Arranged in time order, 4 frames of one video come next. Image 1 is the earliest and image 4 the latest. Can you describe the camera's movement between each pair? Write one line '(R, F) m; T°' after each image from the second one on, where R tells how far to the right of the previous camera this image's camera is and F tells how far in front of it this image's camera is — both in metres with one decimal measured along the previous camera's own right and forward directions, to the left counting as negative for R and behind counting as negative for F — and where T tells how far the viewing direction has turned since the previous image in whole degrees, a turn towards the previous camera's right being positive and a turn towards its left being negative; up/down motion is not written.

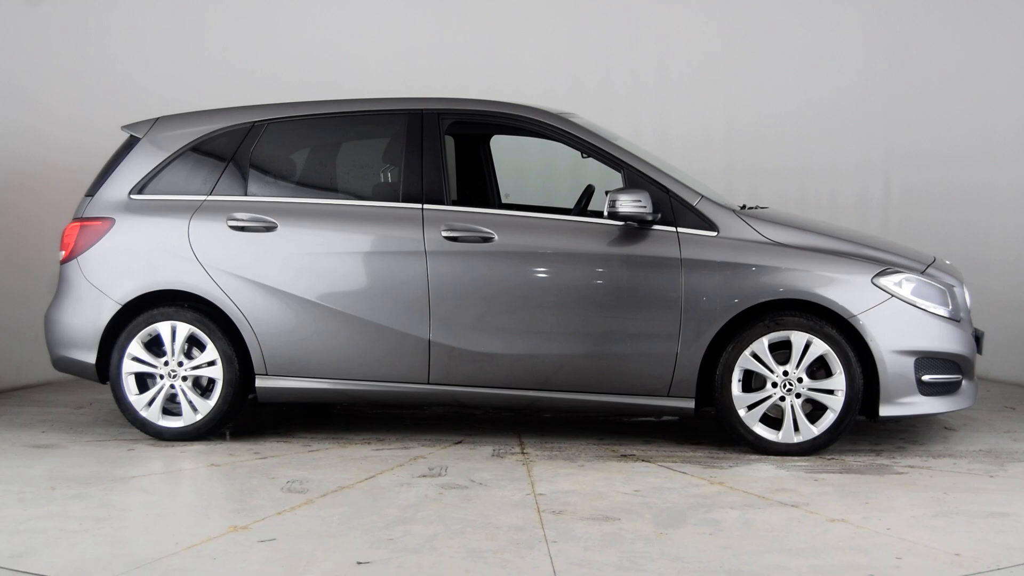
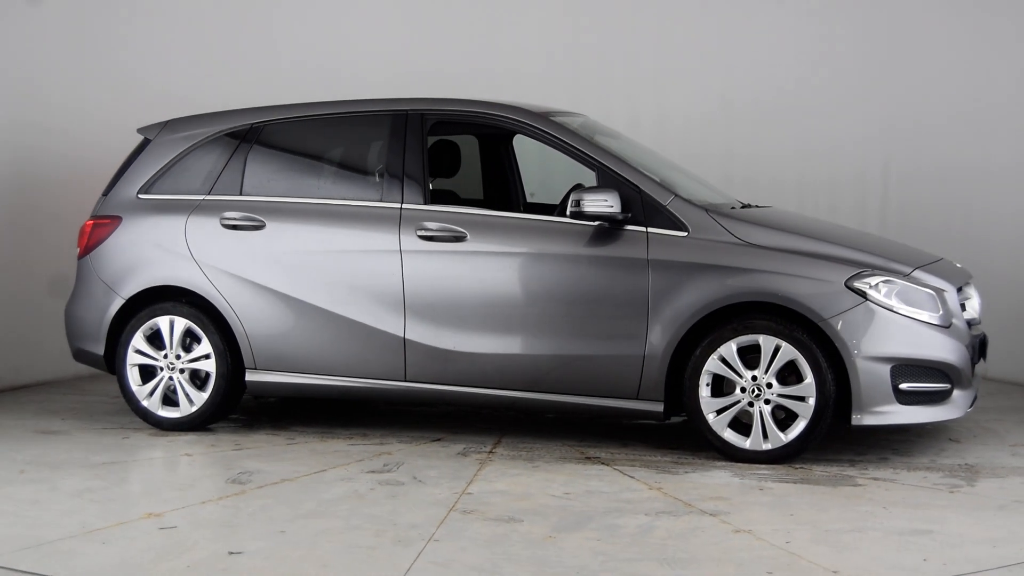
(+0.8, +0.1) m; -8°
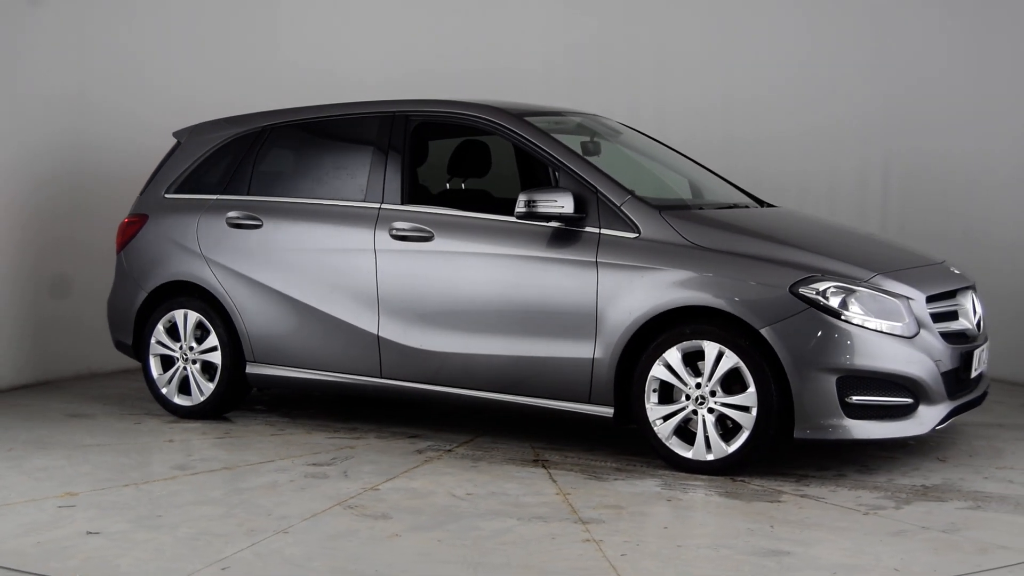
(+1.1, +0.1) m; -11°
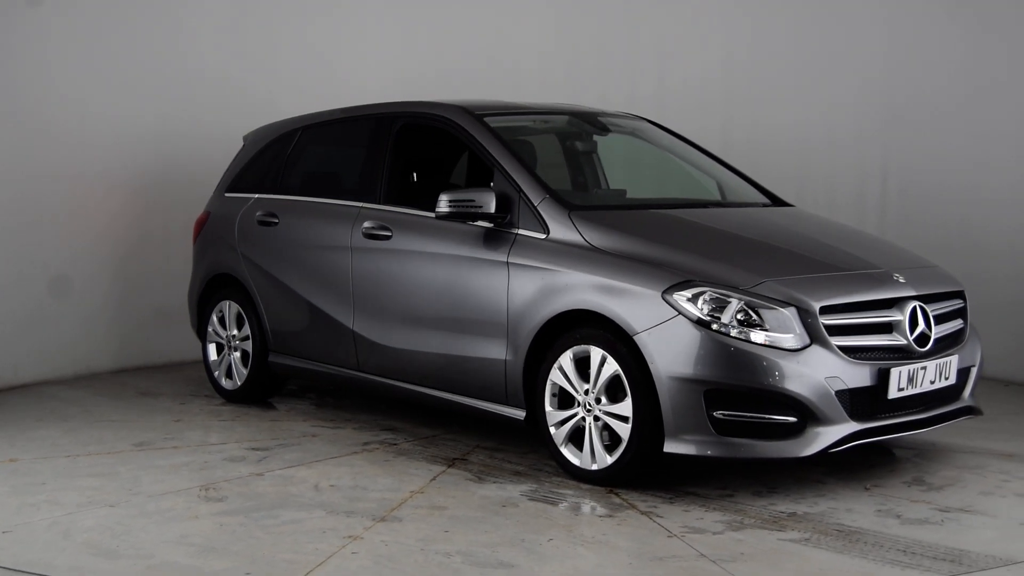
(+1.6, +0.2) m; -17°
